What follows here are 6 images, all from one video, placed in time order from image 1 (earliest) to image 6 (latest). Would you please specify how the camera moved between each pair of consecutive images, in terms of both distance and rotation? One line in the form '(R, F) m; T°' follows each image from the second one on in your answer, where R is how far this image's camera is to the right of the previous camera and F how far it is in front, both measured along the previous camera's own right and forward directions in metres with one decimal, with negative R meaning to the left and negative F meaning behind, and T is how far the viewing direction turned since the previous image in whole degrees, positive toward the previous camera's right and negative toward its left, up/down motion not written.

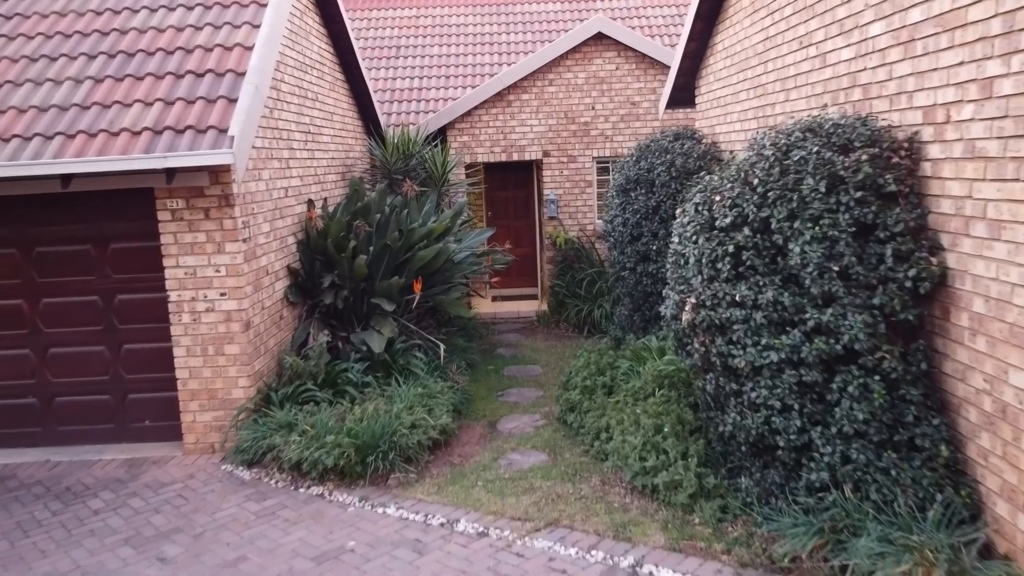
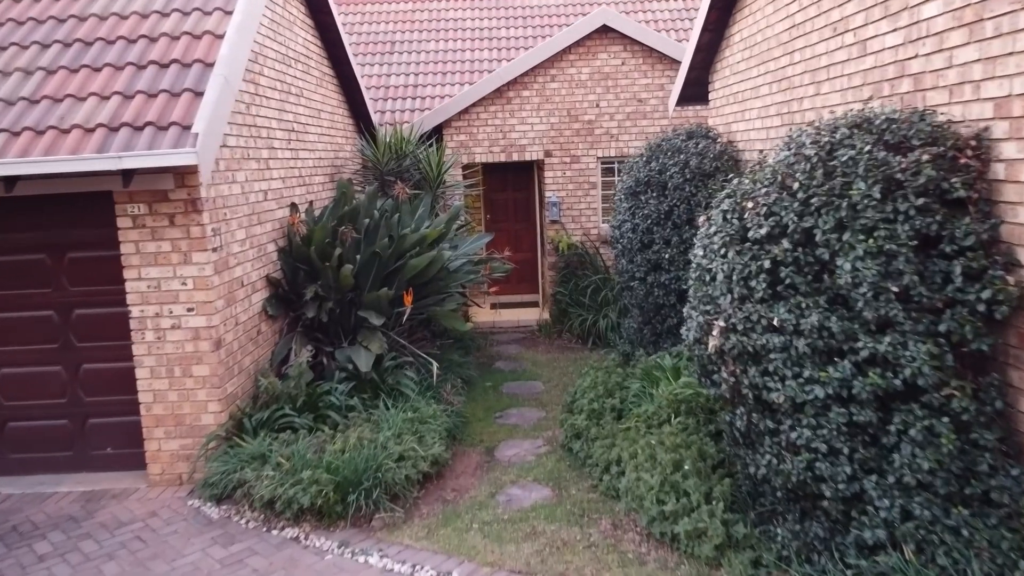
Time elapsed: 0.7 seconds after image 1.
(0.0, +0.6) m; 0°
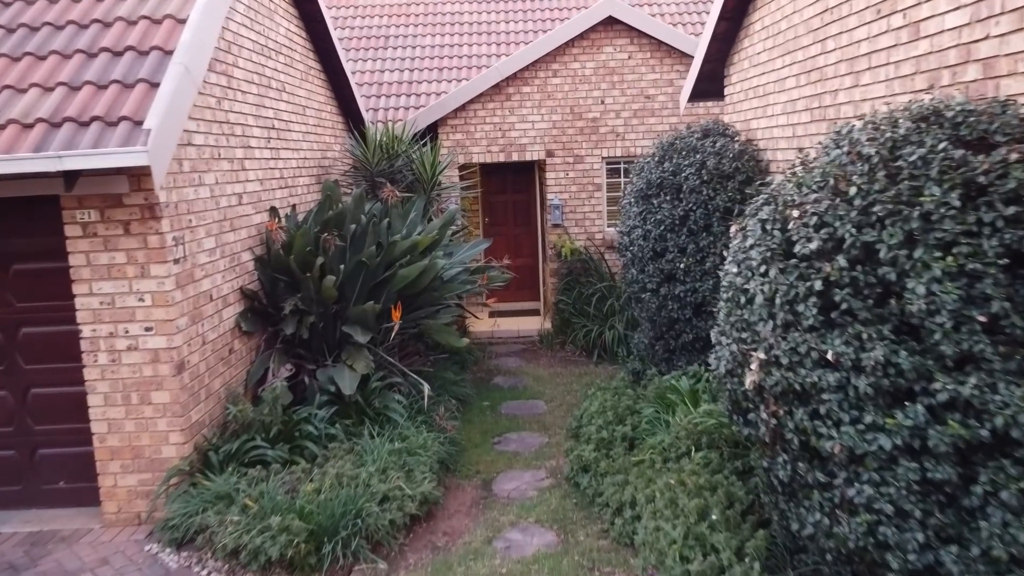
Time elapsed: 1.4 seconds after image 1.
(0.0, +0.6) m; 0°
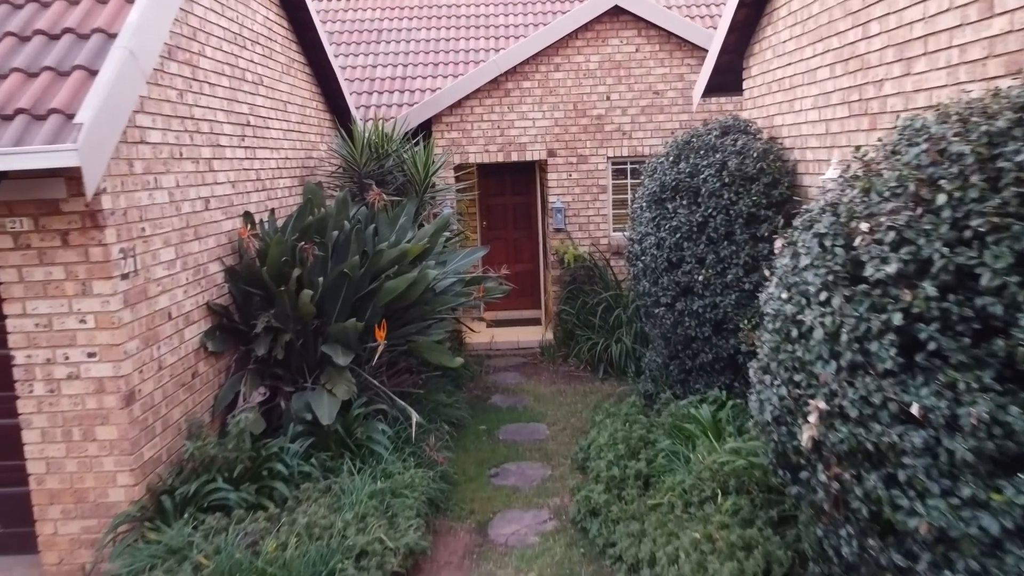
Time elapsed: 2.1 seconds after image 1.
(0.0, +0.6) m; 0°
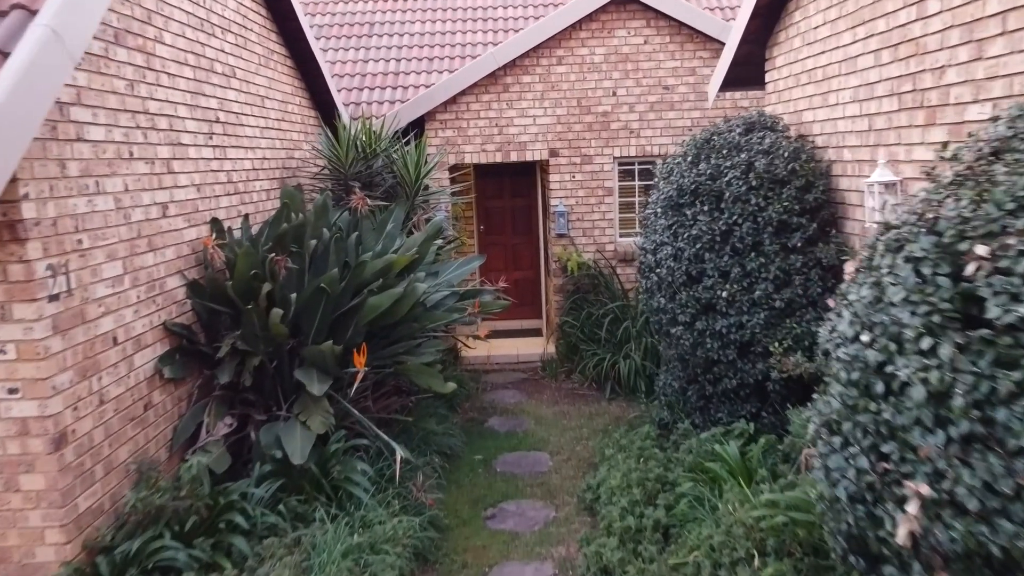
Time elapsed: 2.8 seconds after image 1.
(0.0, +0.6) m; 0°
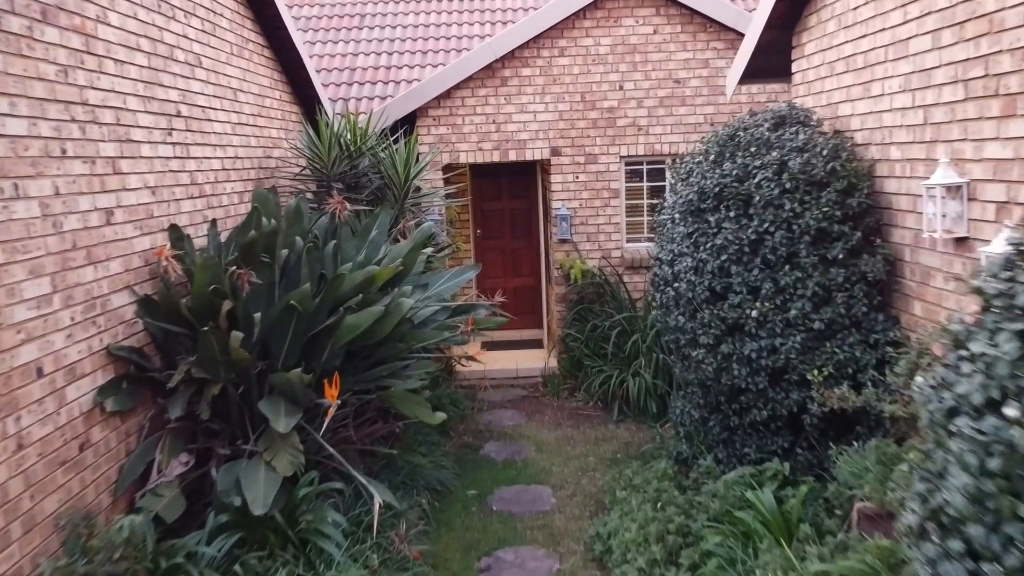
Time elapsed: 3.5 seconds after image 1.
(0.0, +0.6) m; 0°
